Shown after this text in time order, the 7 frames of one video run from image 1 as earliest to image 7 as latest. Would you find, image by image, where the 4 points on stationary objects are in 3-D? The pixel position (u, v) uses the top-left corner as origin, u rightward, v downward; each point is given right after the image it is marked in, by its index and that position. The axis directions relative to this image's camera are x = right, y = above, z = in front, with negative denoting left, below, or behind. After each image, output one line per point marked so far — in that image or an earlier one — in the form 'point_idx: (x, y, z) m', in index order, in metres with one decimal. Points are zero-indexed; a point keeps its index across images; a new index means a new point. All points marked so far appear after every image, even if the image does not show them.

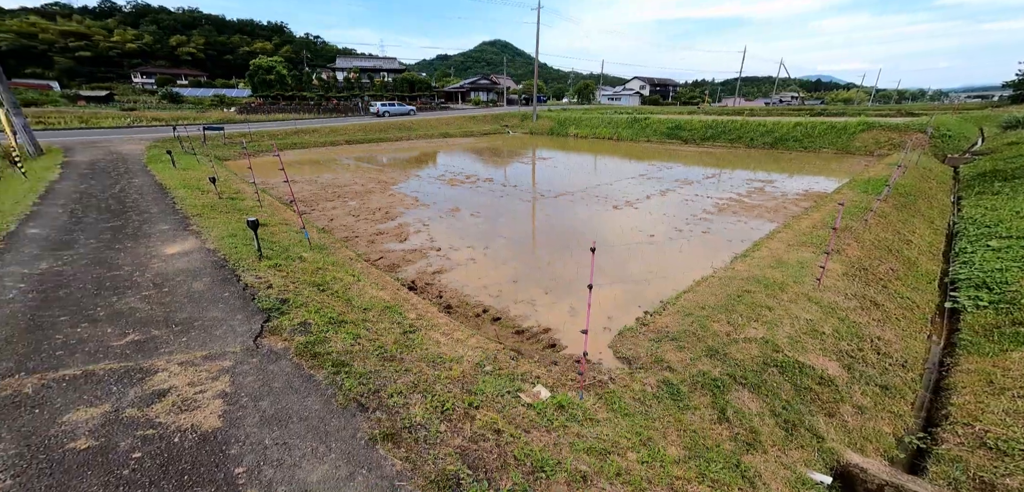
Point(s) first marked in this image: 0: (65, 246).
0: (-7.7, +0.1, +7.5) m
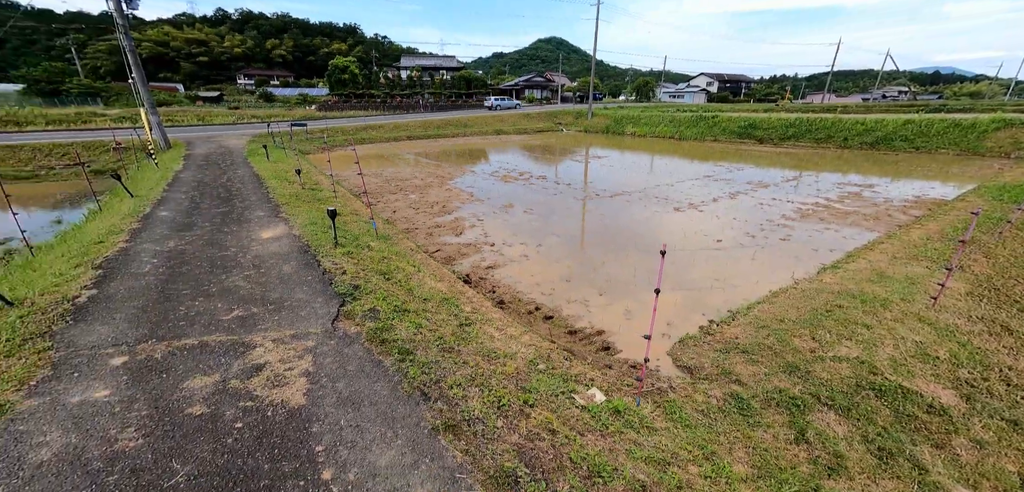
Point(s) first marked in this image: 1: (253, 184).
0: (-6.7, +0.4, +8.3) m
1: (-7.4, +1.8, +11.8) m
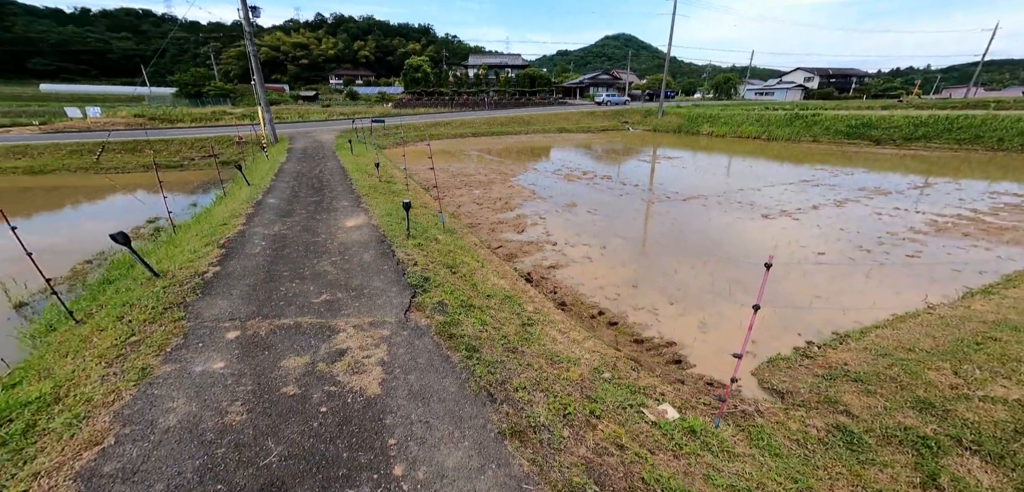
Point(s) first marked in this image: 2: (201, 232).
0: (-5.3, +0.7, +8.9) m
1: (-5.6, +2.2, +12.5) m
2: (-5.8, +0.4, +8.0) m
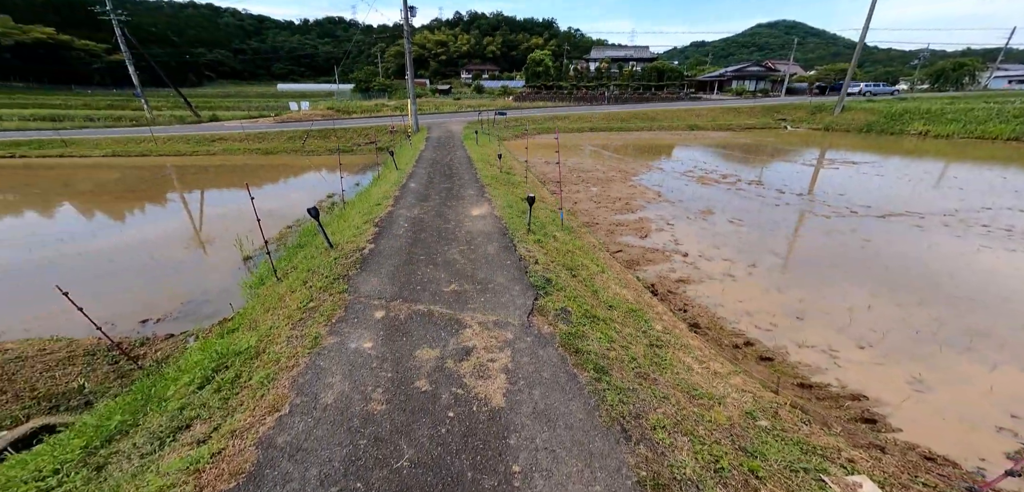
0: (-2.6, +1.1, +9.5) m
1: (-1.9, +2.6, +13.0) m
2: (-3.4, +0.8, +8.7) m
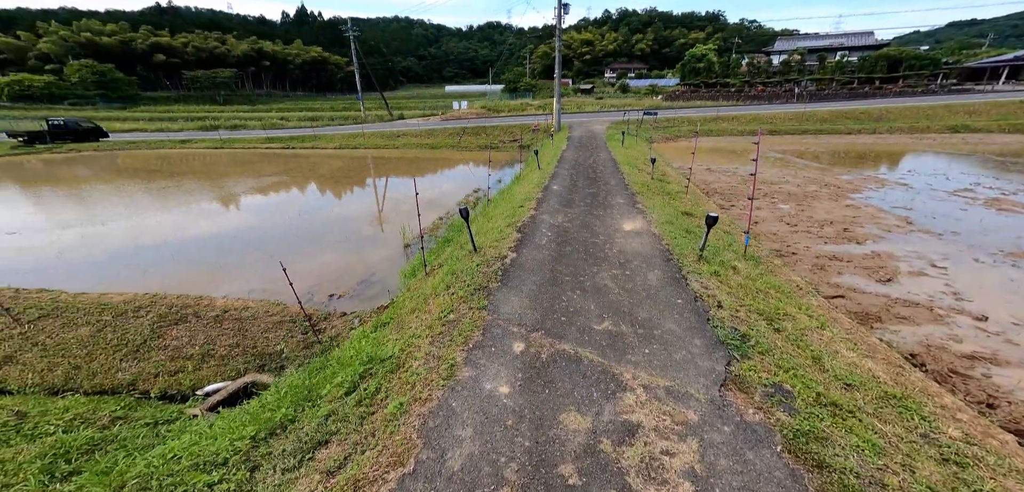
0: (+0.8, +0.9, +8.9) m
1: (+2.8, +2.2, +11.9) m
2: (-0.2, +0.7, +8.4) m
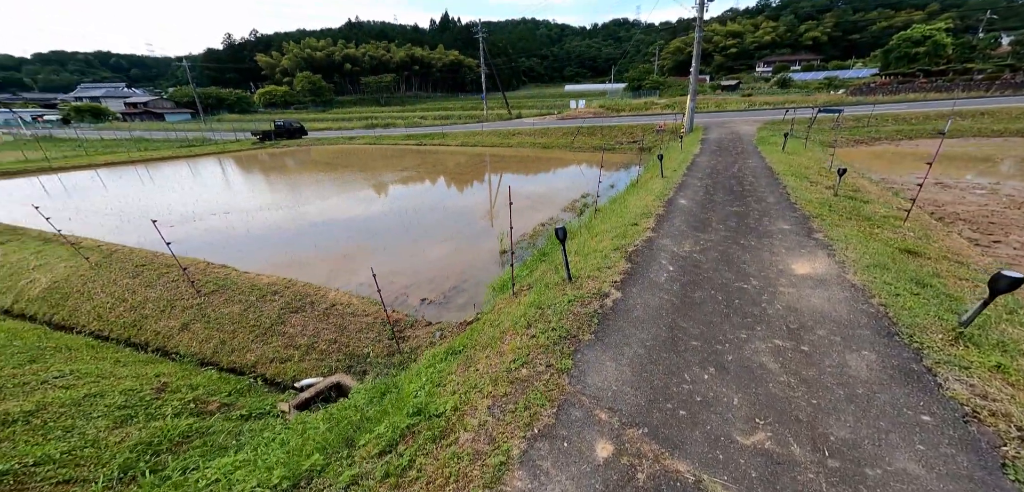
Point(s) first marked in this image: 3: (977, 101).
0: (+2.9, +0.4, +7.1) m
1: (+5.9, +1.5, +9.4) m
2: (+1.8, +0.3, +6.9) m
3: (+21.8, +6.7, +18.9) m
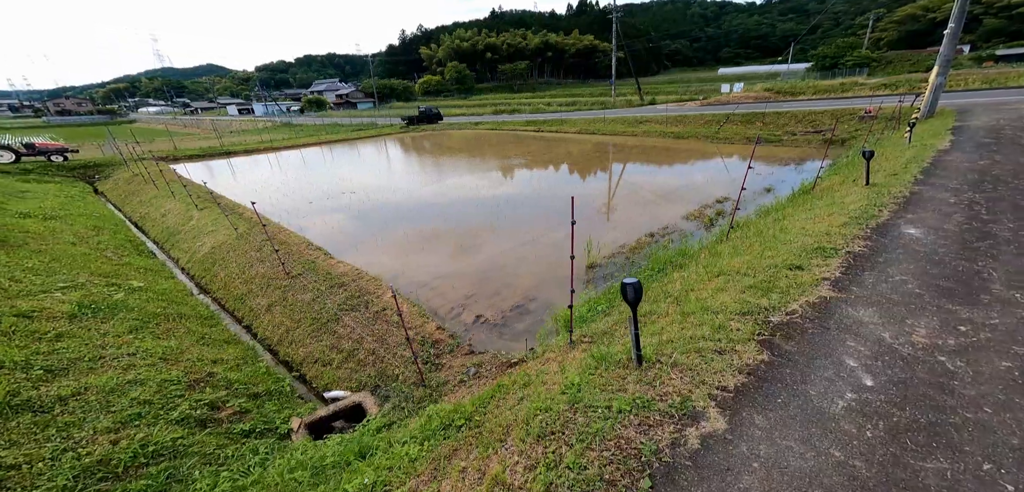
0: (+3.7, -0.2, +4.1) m
1: (+7.4, +0.5, +5.3) m
2: (+2.7, -0.2, +4.3) m
3: (+26.0, +3.8, +8.9) m
